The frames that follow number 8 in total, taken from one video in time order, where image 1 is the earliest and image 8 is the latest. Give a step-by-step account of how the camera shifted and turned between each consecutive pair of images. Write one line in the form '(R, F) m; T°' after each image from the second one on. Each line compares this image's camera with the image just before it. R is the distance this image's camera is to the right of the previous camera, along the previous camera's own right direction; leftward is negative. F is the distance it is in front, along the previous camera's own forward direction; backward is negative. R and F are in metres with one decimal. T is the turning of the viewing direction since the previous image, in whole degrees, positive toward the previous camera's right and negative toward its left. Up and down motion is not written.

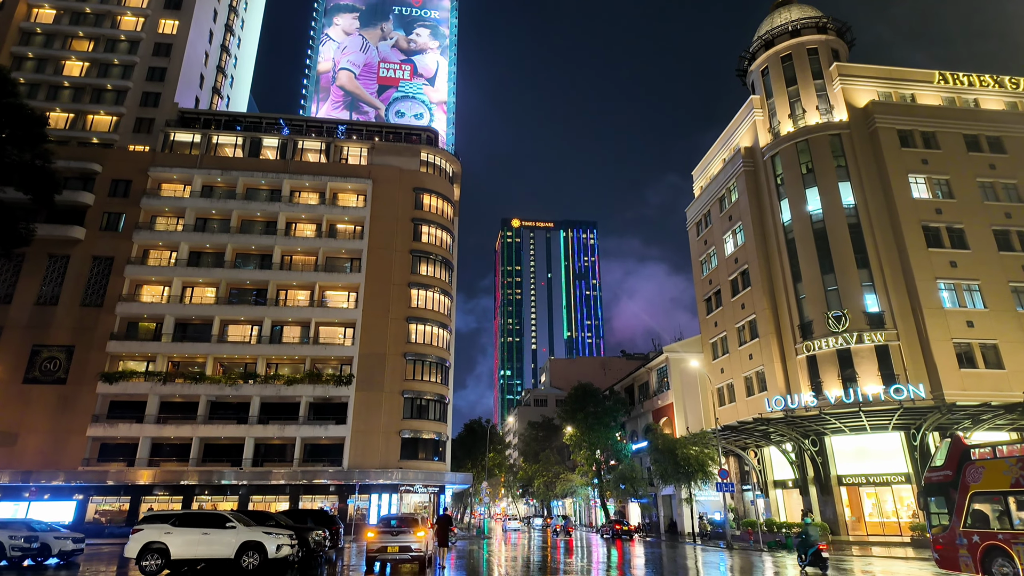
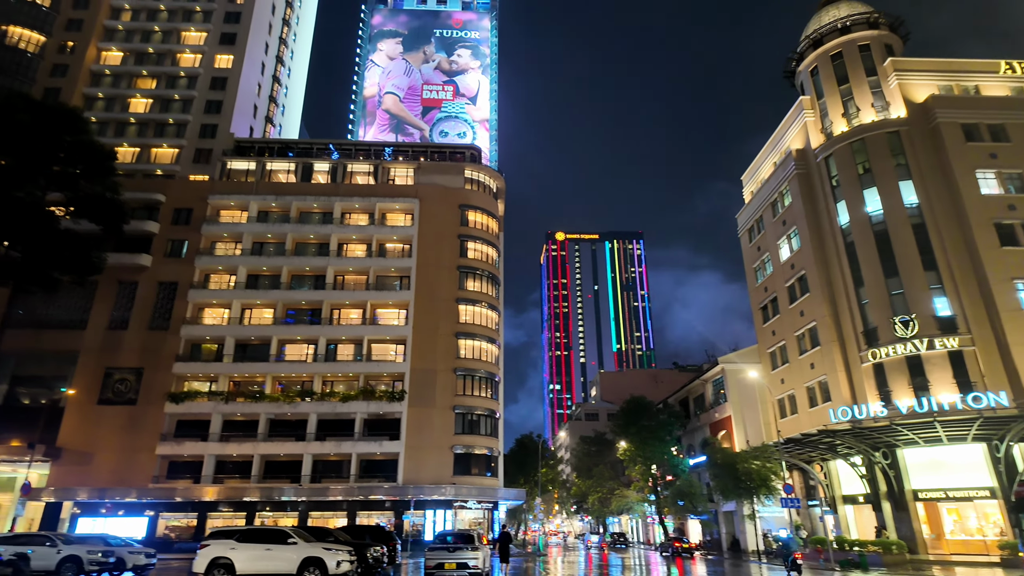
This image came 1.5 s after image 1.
(-0.1, +0.1) m; -4°
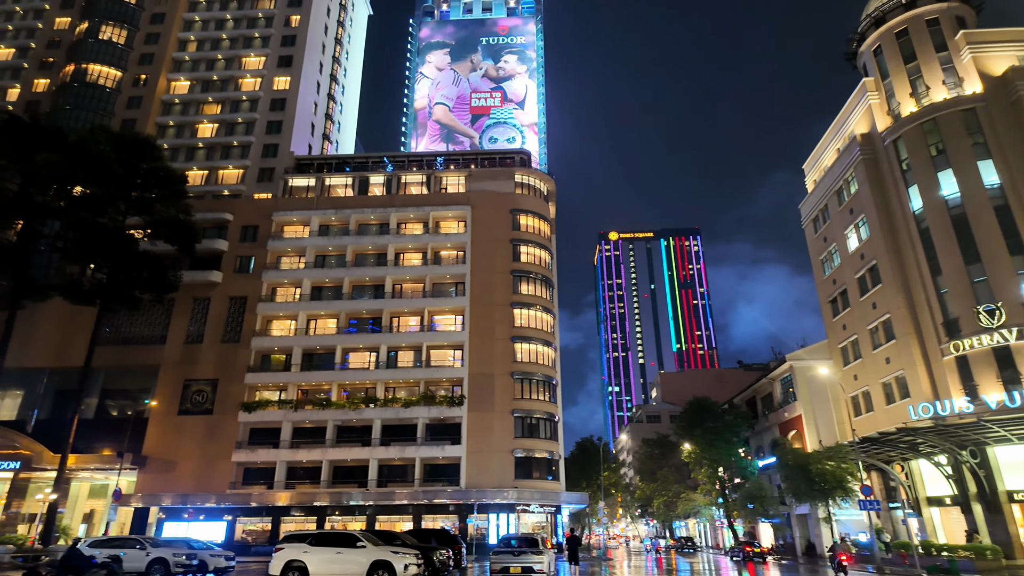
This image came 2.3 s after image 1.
(0.0, 0.0) m; -5°
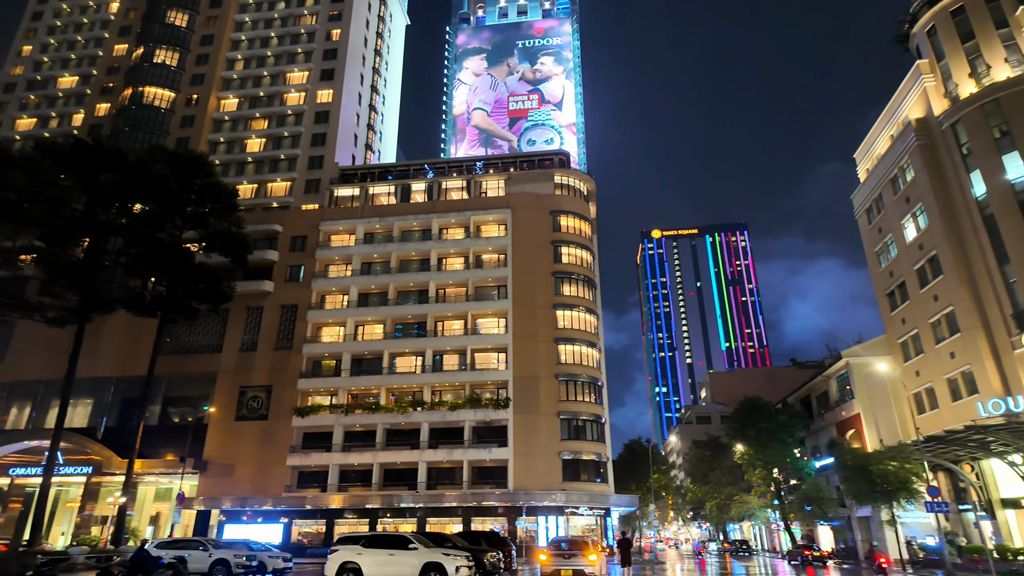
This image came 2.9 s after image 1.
(0.0, 0.0) m; -4°
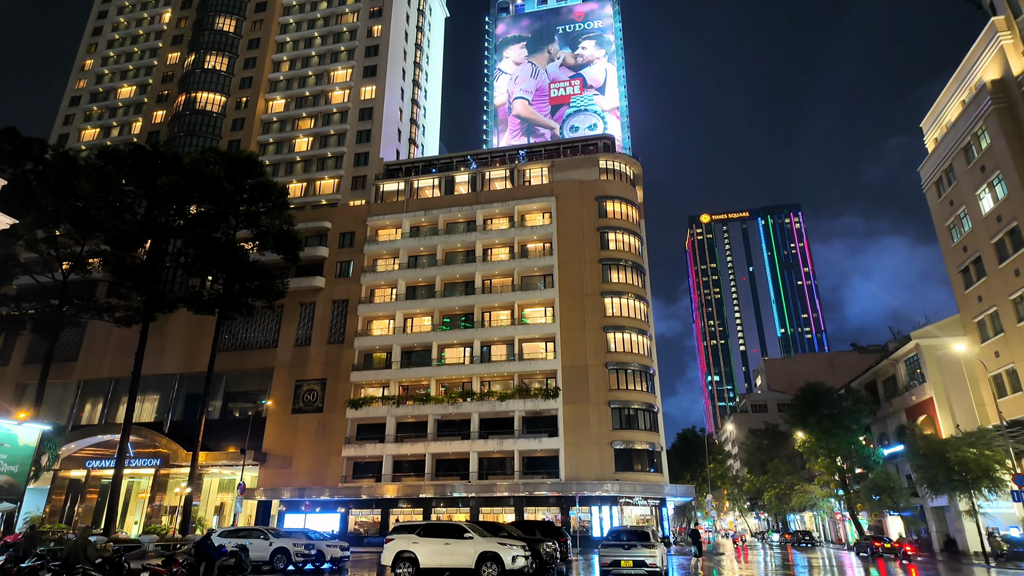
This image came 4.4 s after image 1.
(-0.1, +0.5) m; -4°
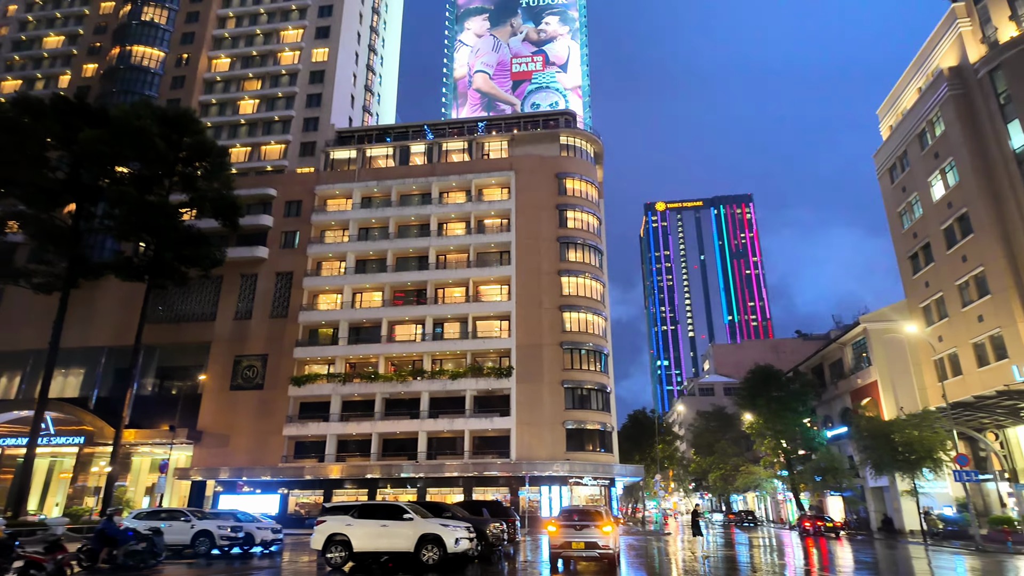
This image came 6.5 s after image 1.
(+0.1, +1.4) m; +4°
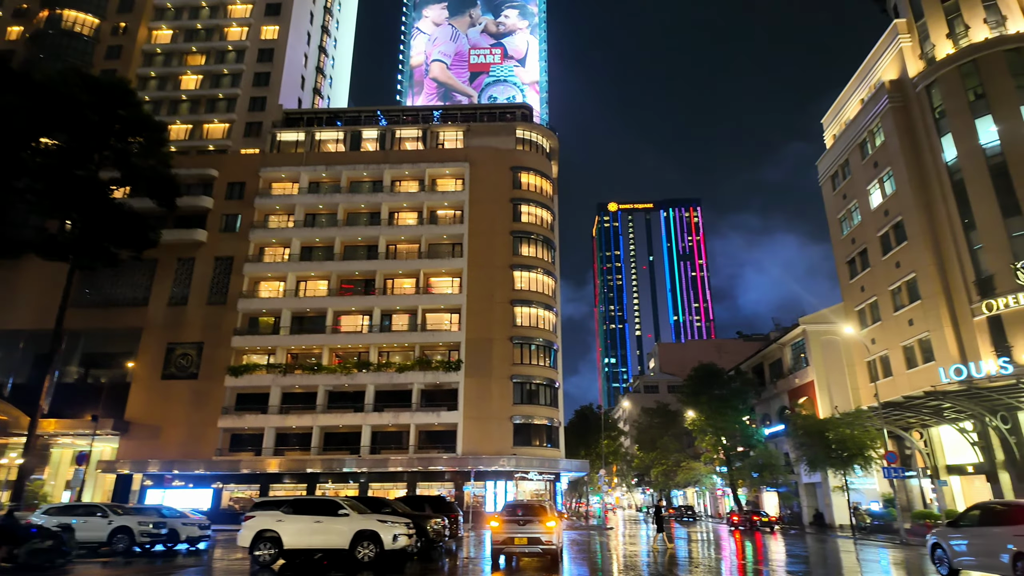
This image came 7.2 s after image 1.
(+0.1, +0.5) m; +5°
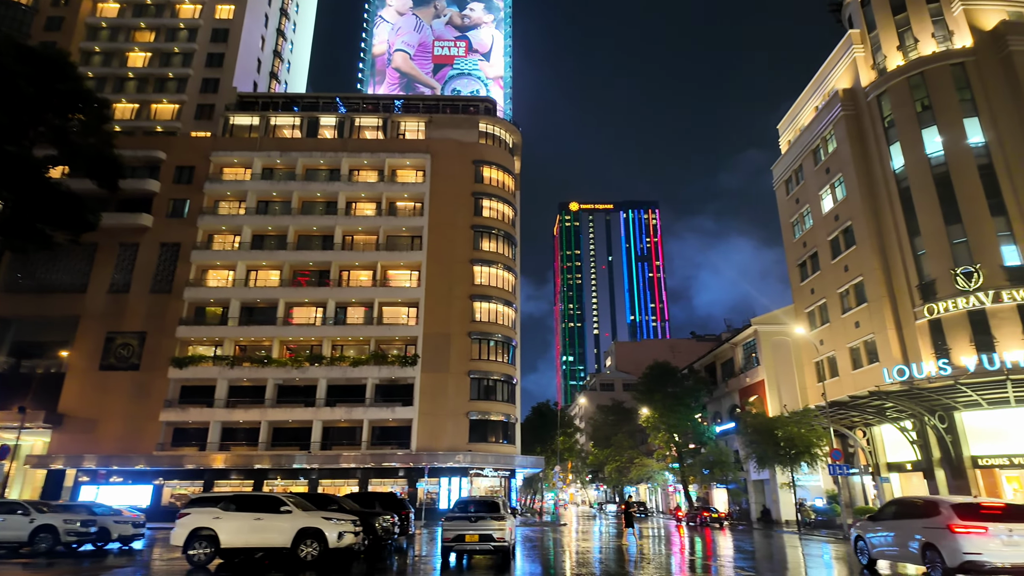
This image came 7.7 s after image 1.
(+0.1, +0.4) m; +4°
